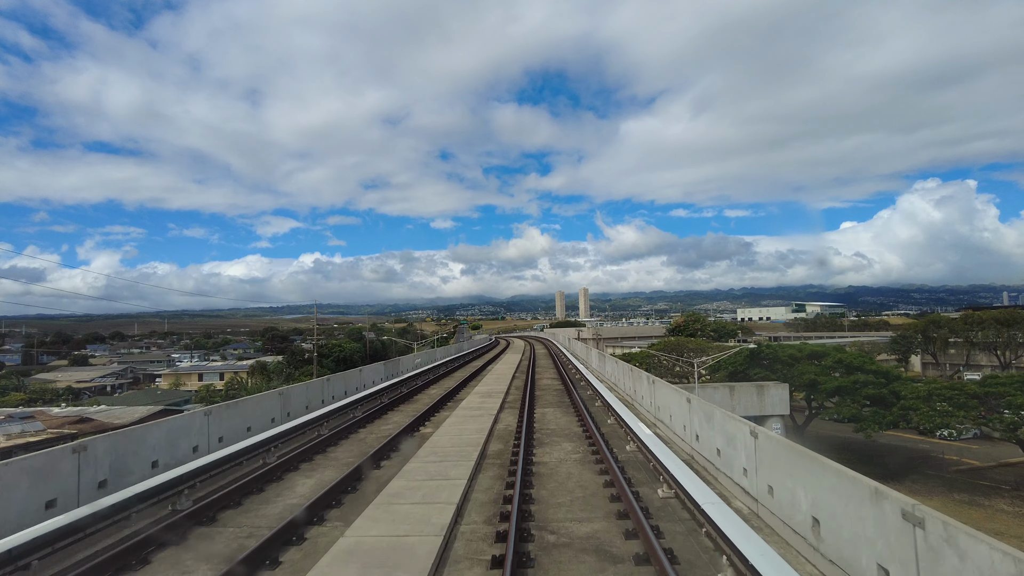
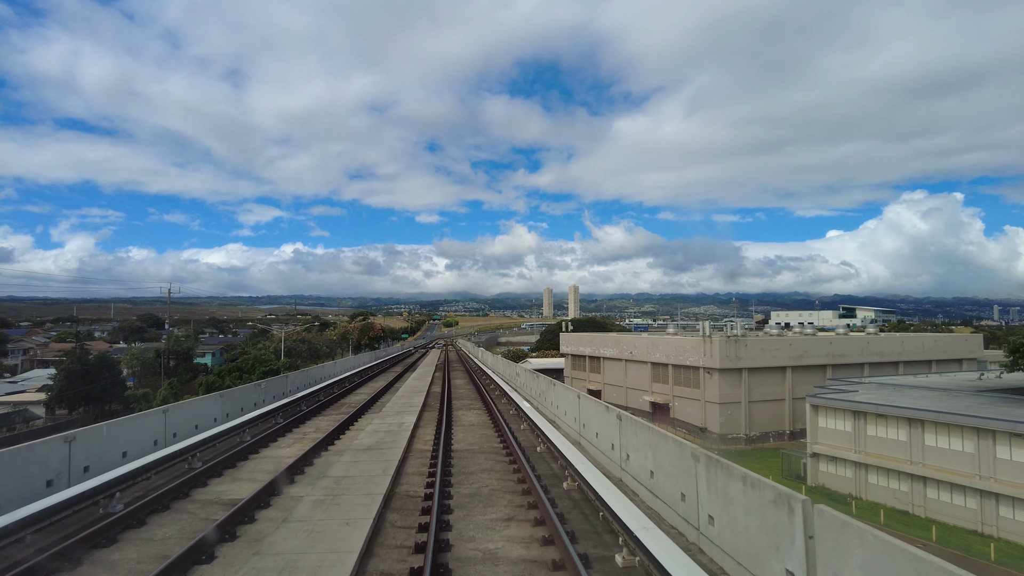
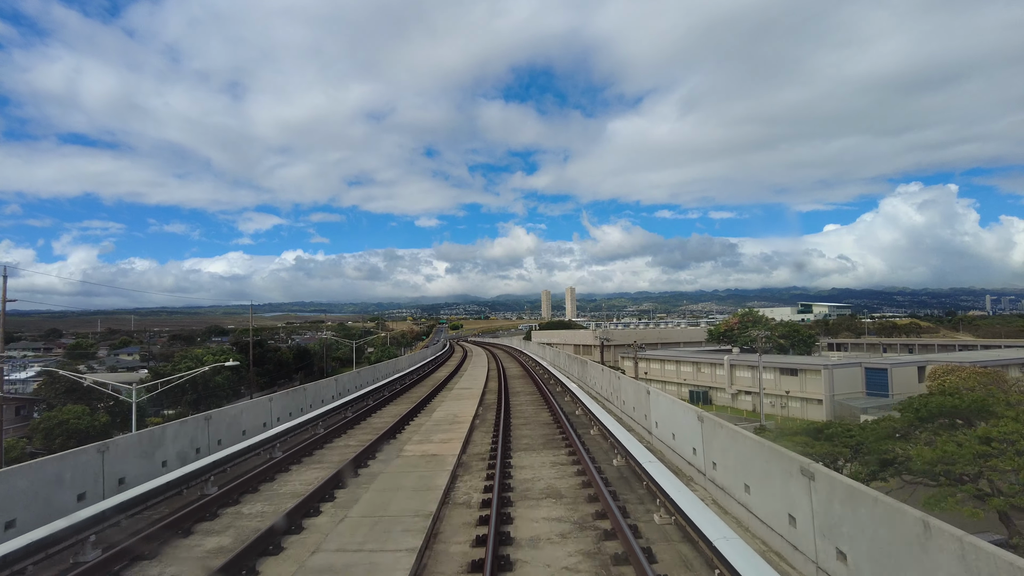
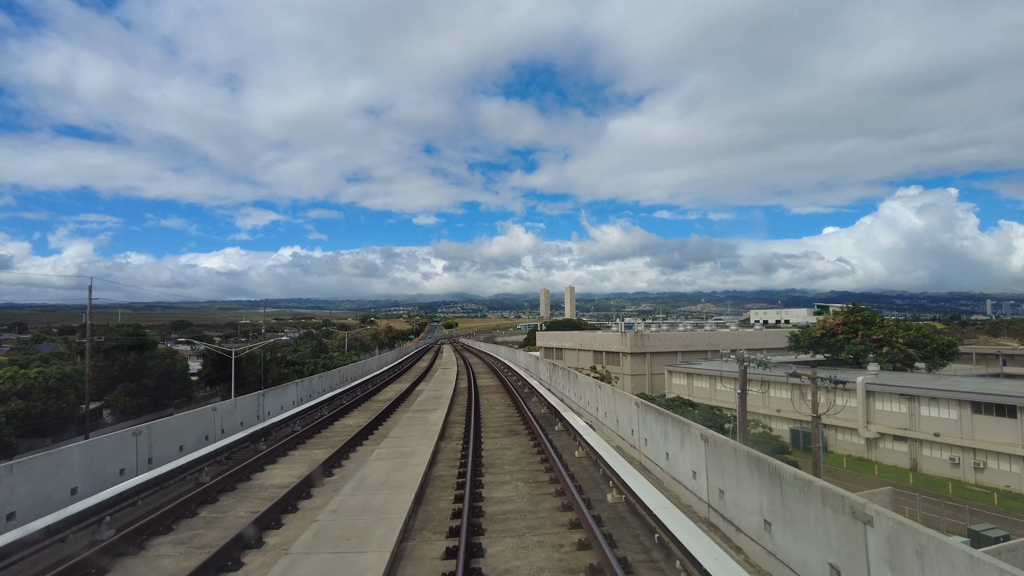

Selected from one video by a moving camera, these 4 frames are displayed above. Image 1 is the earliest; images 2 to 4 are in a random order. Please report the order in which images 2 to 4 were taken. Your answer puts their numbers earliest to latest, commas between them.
3, 4, 2
